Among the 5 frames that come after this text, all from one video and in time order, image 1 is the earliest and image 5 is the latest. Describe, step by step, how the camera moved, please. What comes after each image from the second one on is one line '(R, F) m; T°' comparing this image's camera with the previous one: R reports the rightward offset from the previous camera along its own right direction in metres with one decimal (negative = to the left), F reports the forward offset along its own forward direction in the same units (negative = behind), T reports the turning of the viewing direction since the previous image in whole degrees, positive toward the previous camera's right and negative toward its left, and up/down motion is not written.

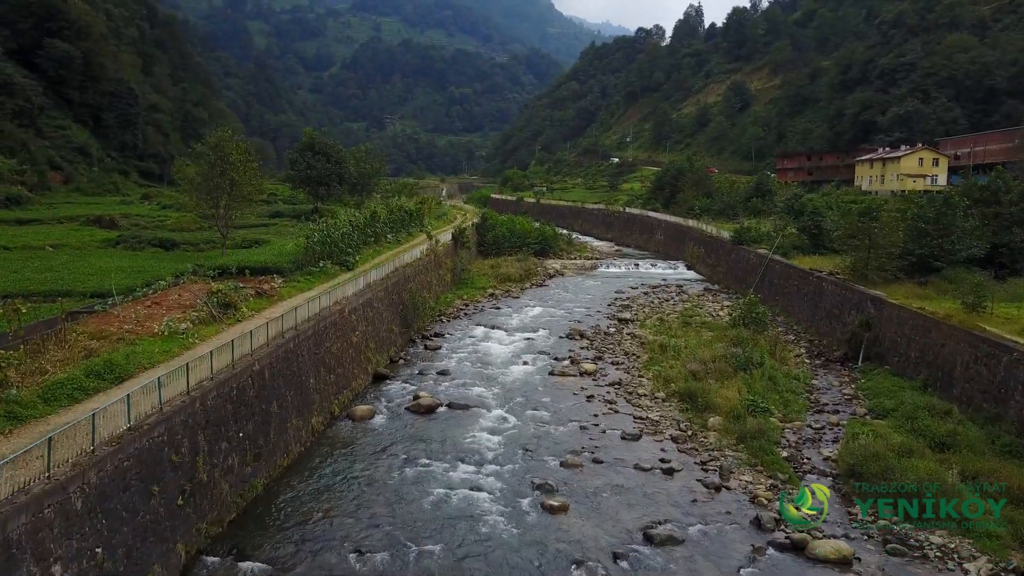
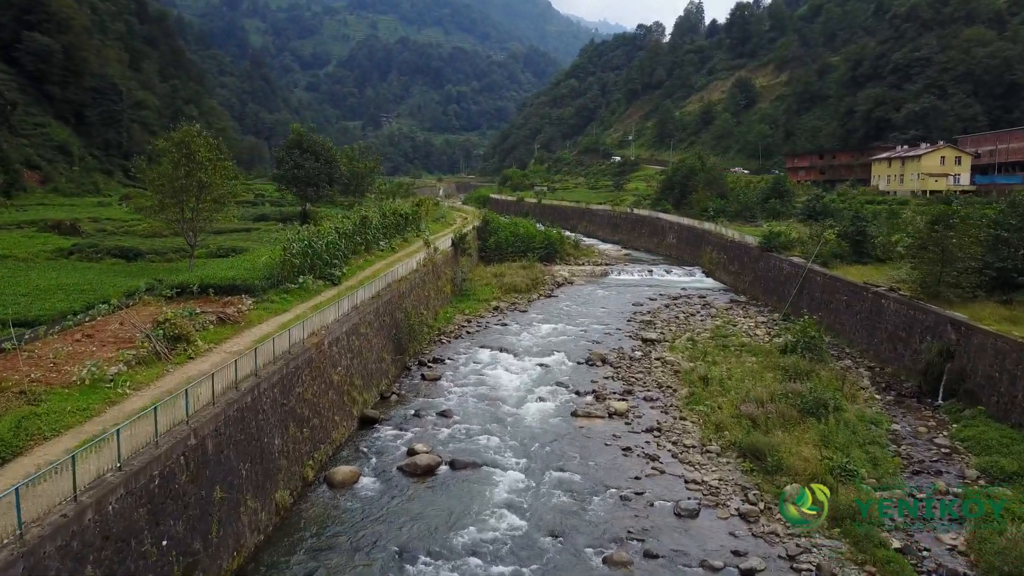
(-0.4, +3.4) m; 0°
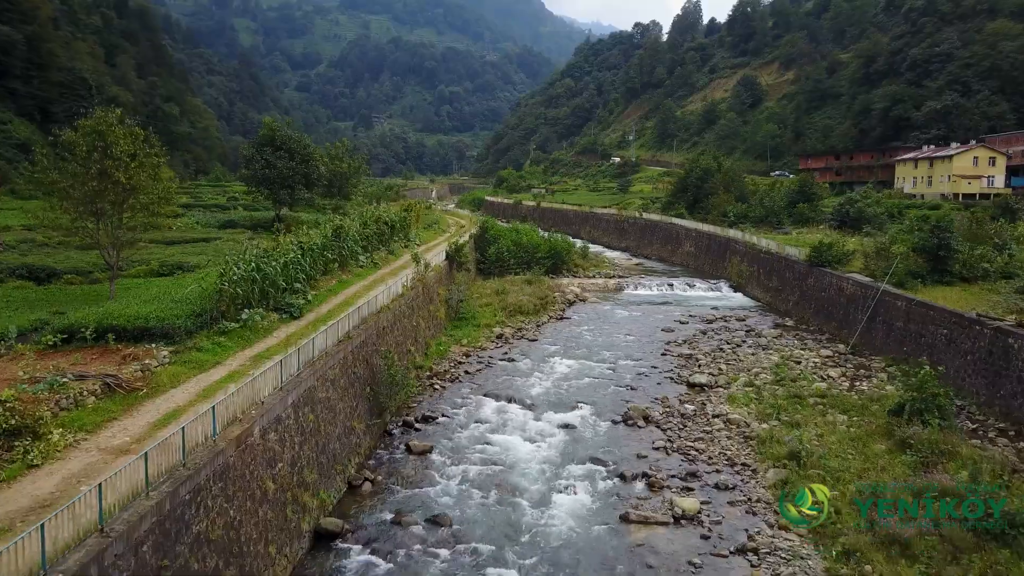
(-0.4, +5.1) m; +1°
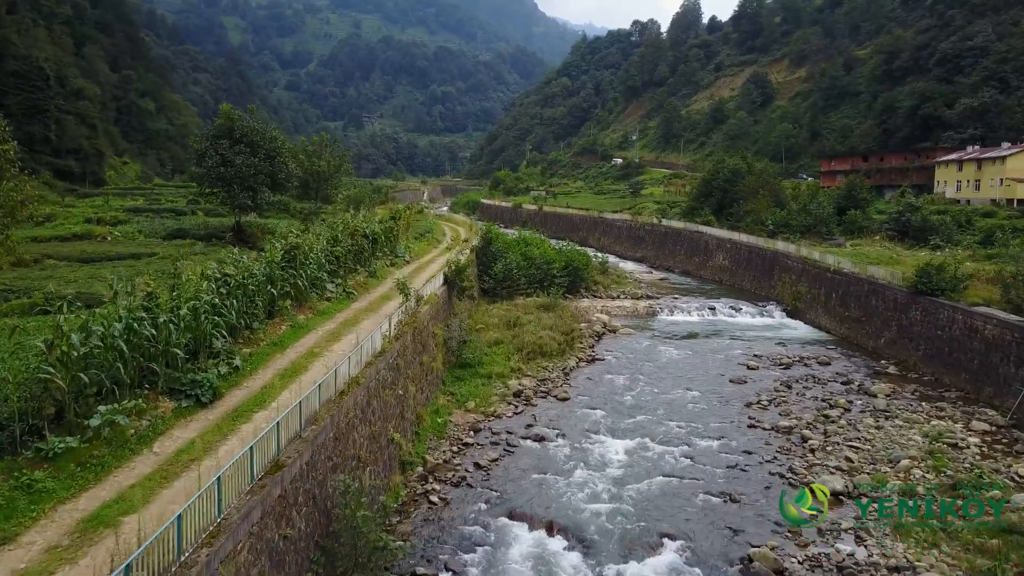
(-0.7, +6.6) m; +1°
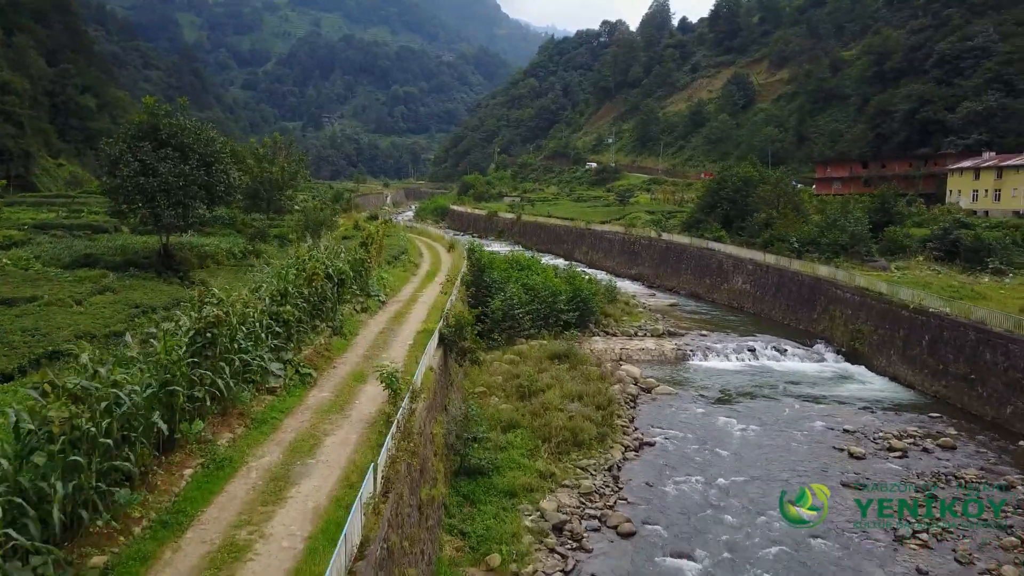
(-1.2, +6.1) m; +3°
